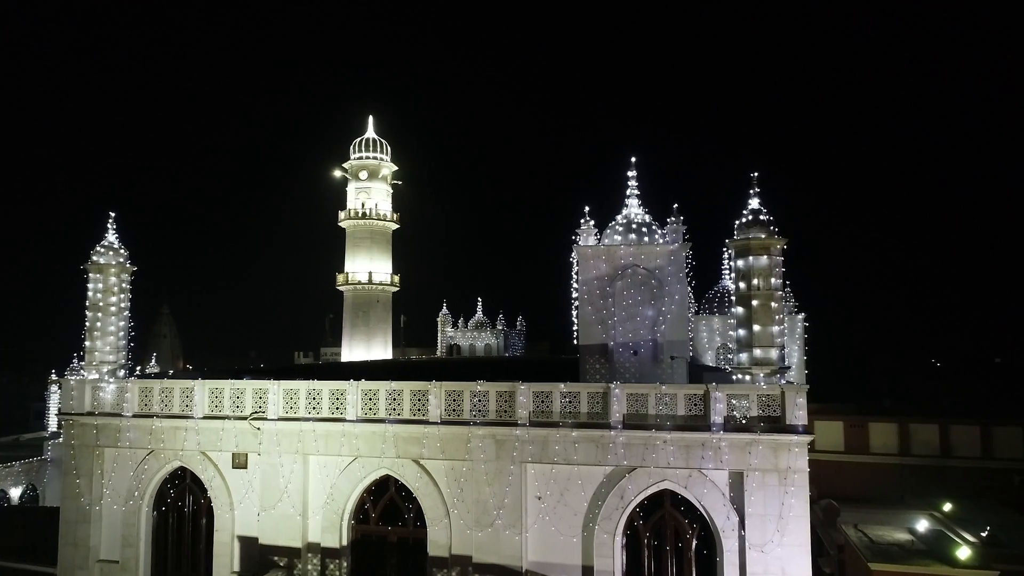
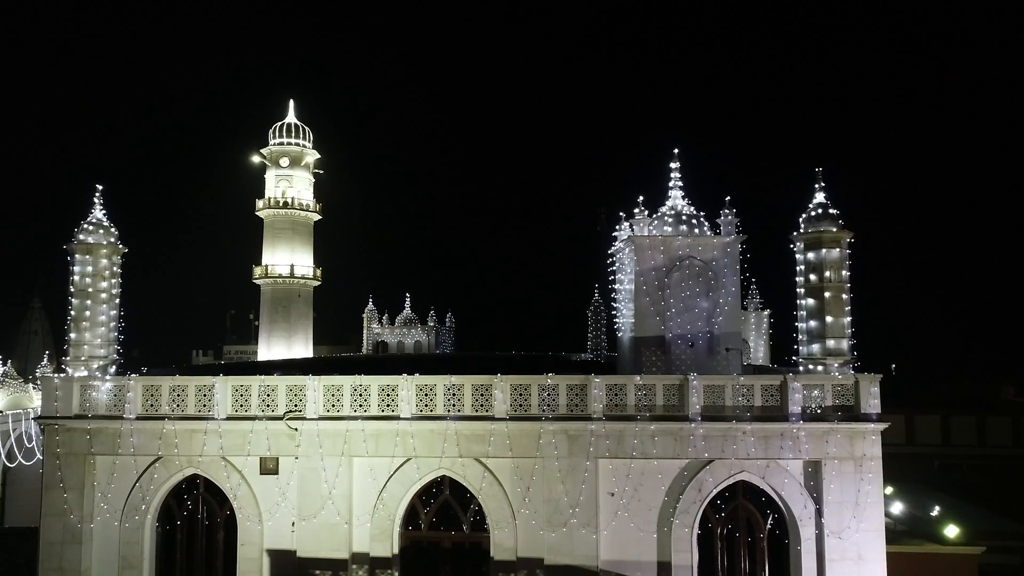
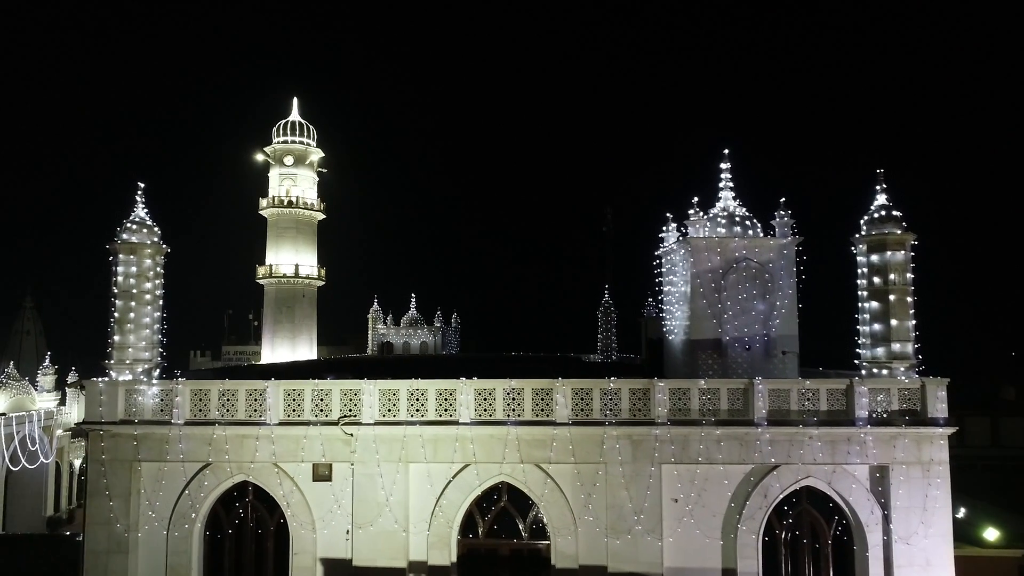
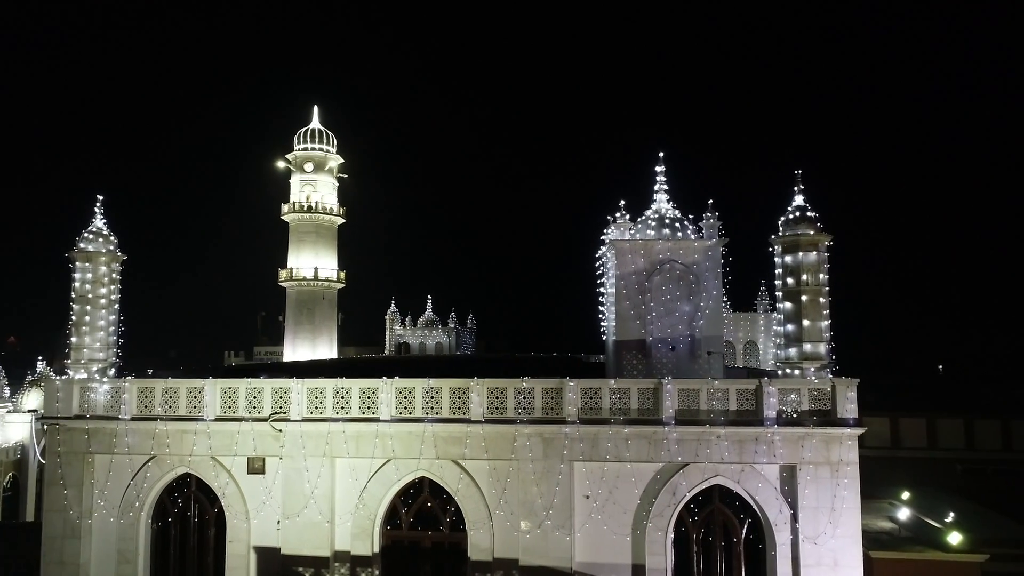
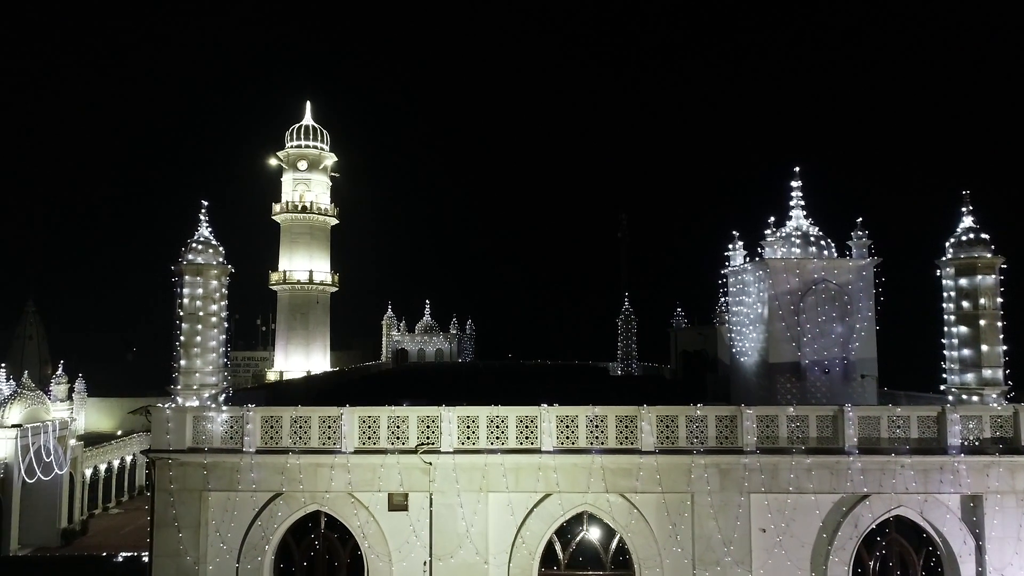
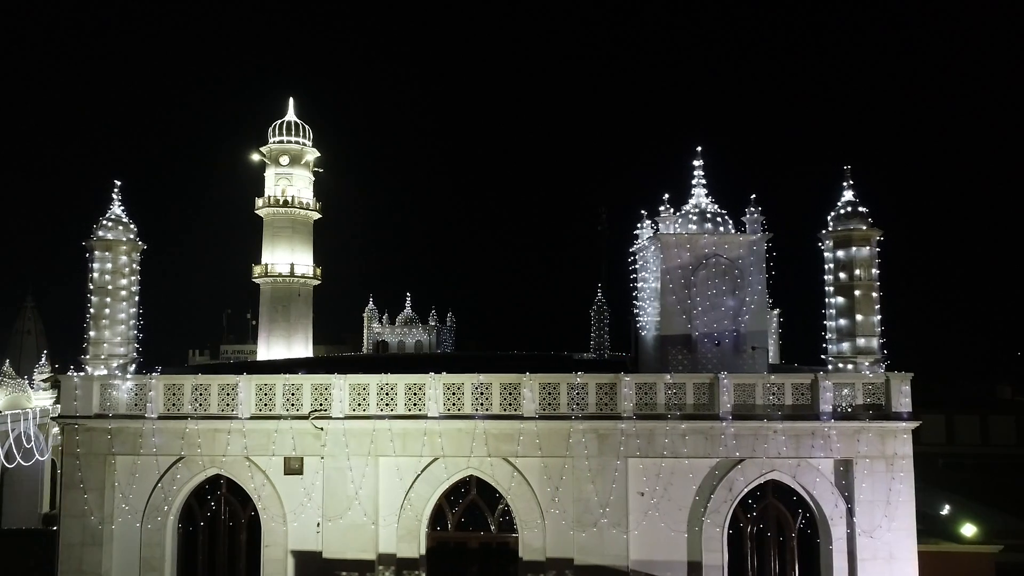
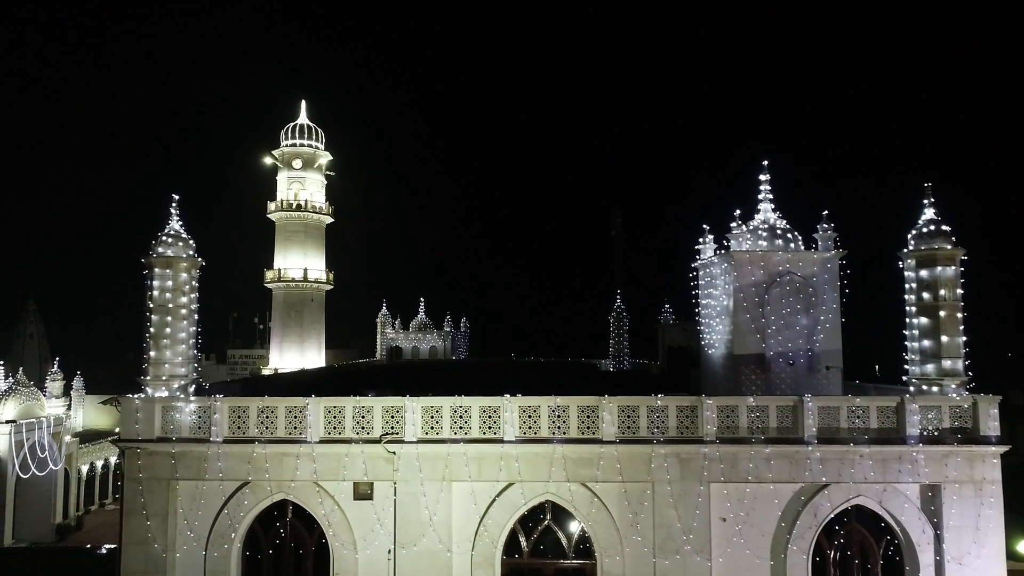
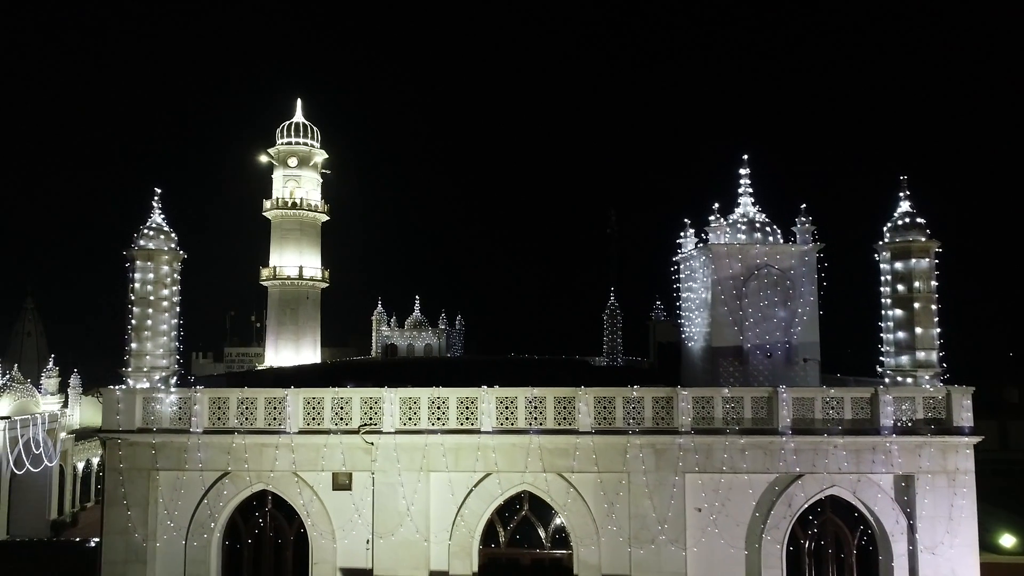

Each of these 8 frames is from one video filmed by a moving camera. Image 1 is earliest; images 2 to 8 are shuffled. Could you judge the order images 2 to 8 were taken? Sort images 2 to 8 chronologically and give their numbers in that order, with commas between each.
4, 2, 6, 3, 8, 7, 5
